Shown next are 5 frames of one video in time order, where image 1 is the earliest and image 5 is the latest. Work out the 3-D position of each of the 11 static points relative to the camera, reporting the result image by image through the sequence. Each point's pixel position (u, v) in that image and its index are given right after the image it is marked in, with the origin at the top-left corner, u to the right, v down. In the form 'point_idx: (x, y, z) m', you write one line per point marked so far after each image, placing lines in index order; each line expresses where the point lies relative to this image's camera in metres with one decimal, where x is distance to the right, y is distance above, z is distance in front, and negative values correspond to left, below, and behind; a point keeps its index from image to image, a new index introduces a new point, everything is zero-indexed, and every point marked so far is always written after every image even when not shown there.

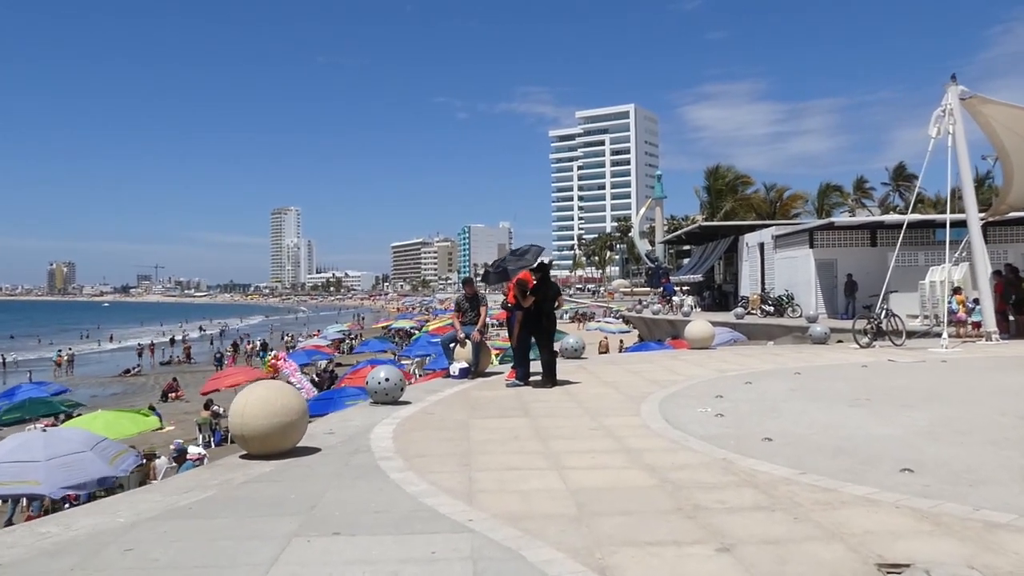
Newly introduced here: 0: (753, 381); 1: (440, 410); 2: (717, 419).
0: (+3.0, -1.2, +11.0) m
1: (-0.7, -1.2, +9.0) m
2: (+1.9, -1.2, +8.1) m
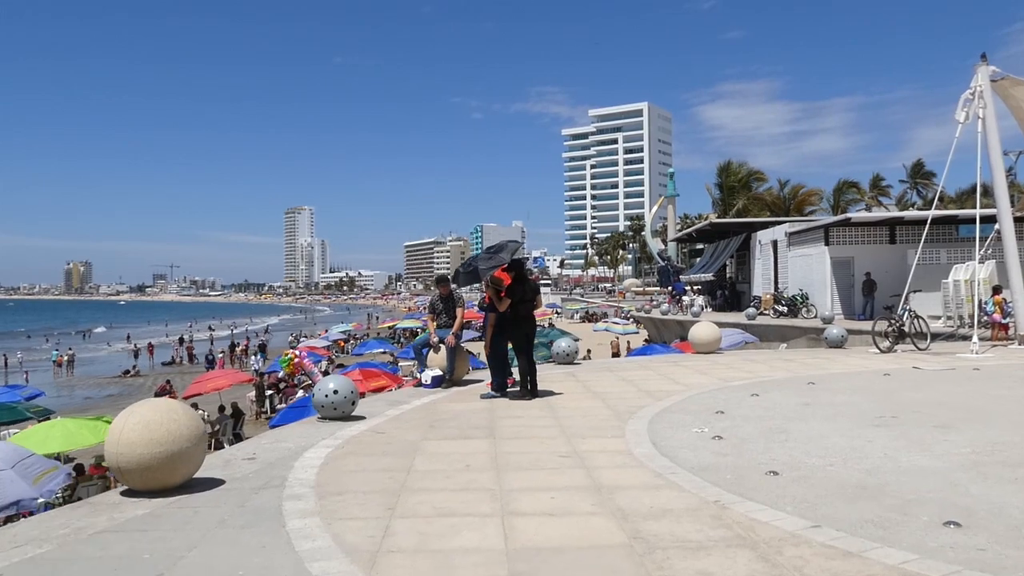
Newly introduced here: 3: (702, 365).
0: (+2.7, -1.1, +9.7) m
1: (-1.1, -1.2, +7.8) m
2: (+1.5, -1.2, +6.8) m
3: (+2.8, -1.1, +13.0) m
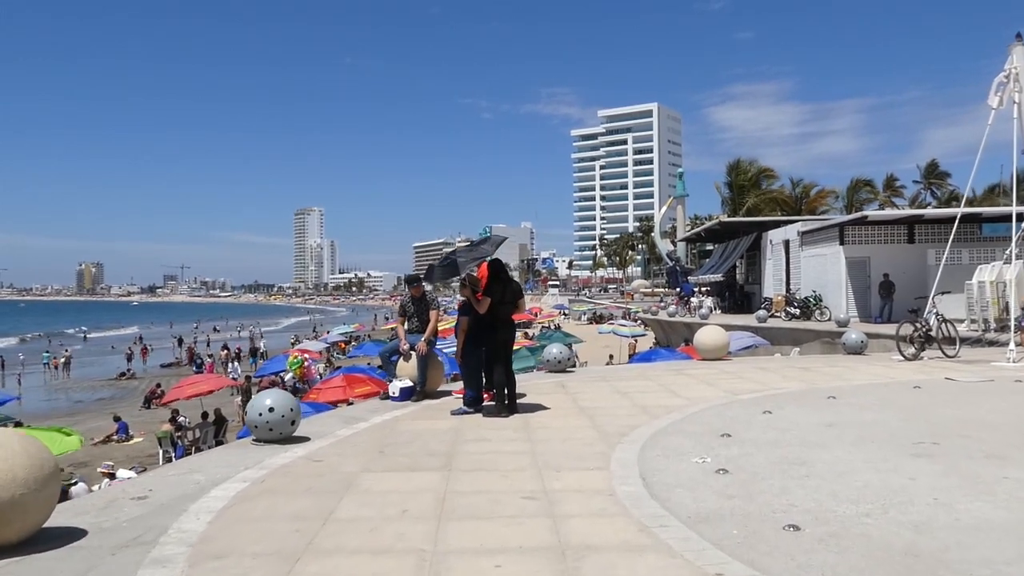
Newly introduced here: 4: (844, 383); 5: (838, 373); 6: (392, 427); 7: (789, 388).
0: (+2.5, -1.1, +8.4) m
1: (-1.3, -1.2, +6.5) m
2: (+1.3, -1.2, +5.5) m
3: (+2.6, -1.1, +11.7) m
4: (+3.9, -1.1, +10.5) m
5: (+4.3, -1.1, +11.8) m
6: (-1.1, -1.2, +7.9) m
7: (+3.1, -1.1, +10.1) m
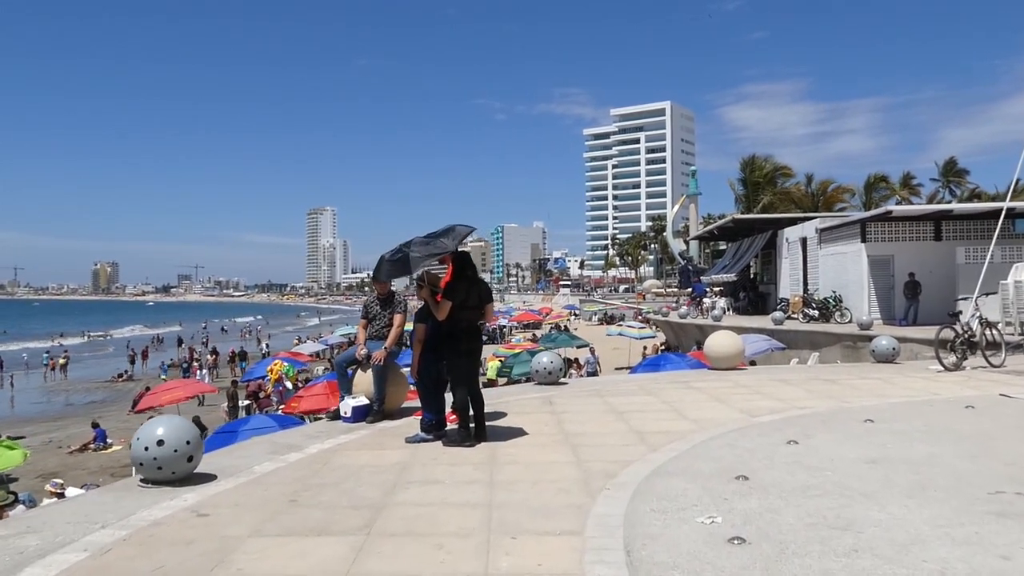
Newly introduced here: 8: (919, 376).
0: (+2.2, -1.2, +6.8) m
1: (-1.6, -1.2, +5.0) m
2: (+1.0, -1.2, +3.9) m
3: (+2.4, -1.1, +10.1) m
4: (+3.7, -1.1, +9.0) m
5: (+4.1, -1.1, +10.2) m
6: (-1.3, -1.2, +6.4) m
7: (+2.9, -1.1, +8.5) m
8: (+5.1, -1.1, +11.0) m
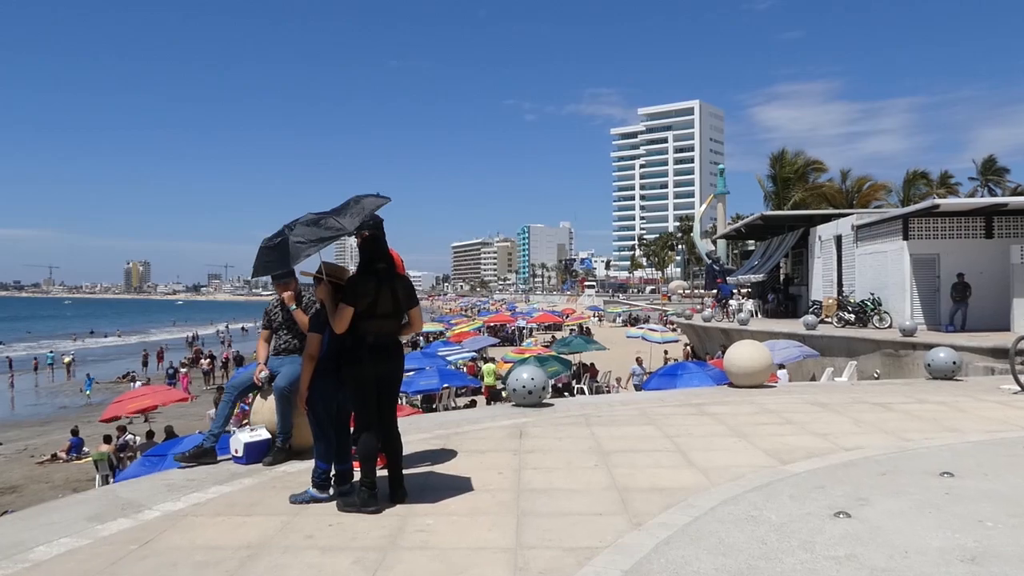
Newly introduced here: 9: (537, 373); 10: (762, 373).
0: (+1.8, -1.1, +4.7) m
1: (-2.1, -1.2, +3.0) m
2: (+0.5, -1.2, +1.8) m
3: (+2.1, -1.1, +8.0) m
4: (+3.4, -1.1, +6.8) m
5: (+3.8, -1.1, +8.0) m
6: (-1.8, -1.2, +4.3) m
7: (+2.6, -1.1, +6.4) m
8: (+4.8, -1.1, +8.8) m
9: (+0.3, -0.9, +9.2) m
10: (+3.0, -1.0, +10.8) m
